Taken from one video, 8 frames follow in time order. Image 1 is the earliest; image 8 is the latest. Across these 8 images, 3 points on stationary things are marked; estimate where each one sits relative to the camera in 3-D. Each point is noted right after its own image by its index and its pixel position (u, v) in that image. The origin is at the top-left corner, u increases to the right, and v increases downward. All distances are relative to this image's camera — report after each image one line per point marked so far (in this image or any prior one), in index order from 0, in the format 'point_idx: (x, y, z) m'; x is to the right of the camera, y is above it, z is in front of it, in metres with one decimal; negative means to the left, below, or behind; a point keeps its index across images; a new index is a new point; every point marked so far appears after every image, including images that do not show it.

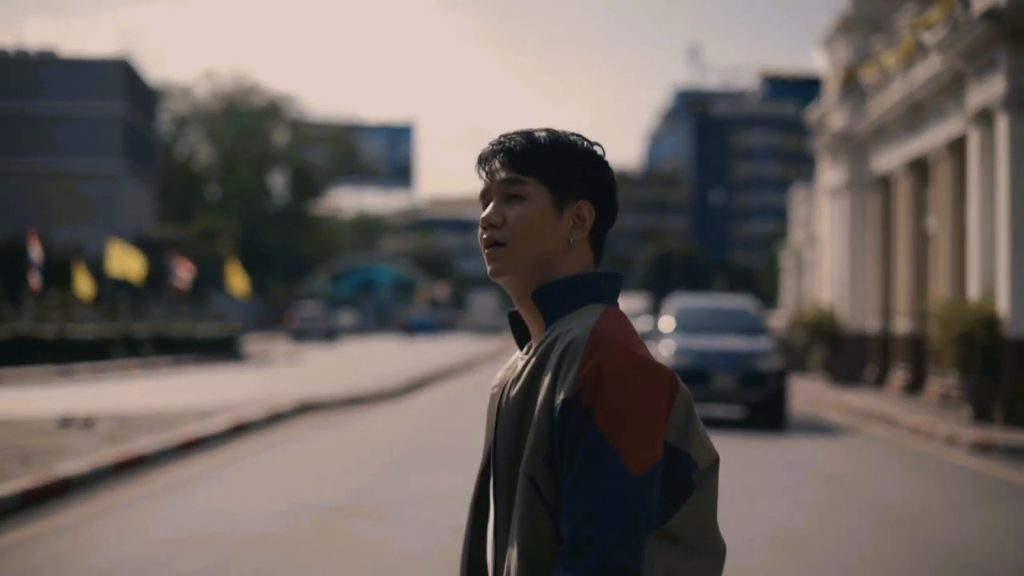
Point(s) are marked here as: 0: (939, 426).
0: (+5.8, -1.8, +15.5) m
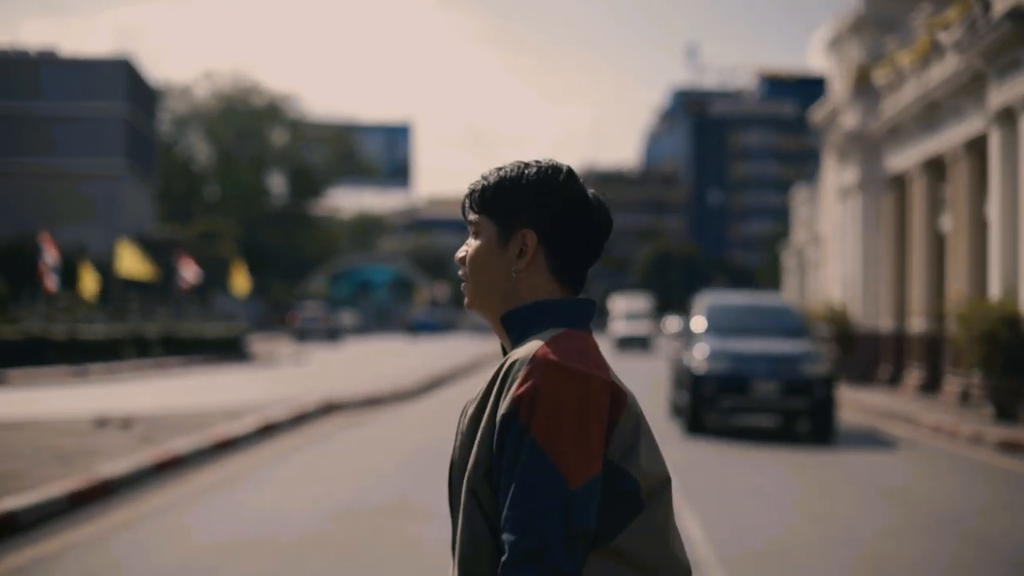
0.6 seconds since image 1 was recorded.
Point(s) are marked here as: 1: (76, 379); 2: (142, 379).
0: (+6.0, -1.8, +15.5) m
1: (-5.9, -1.3, +16.3) m
2: (-5.2, -1.3, +17.1) m
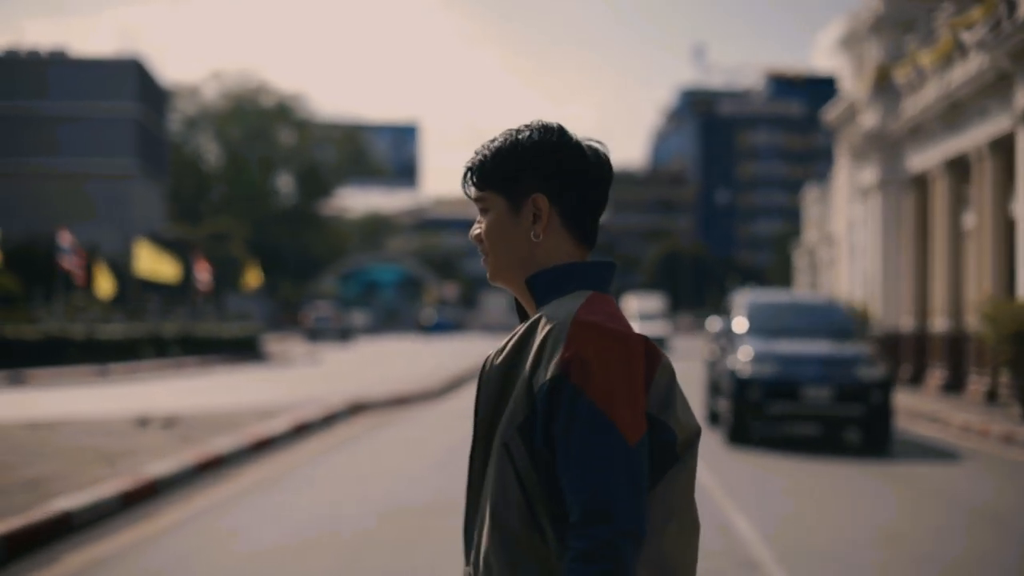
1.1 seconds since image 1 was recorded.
0: (+6.2, -1.8, +15.5) m
1: (-5.6, -1.3, +16.3) m
2: (-5.0, -1.3, +17.1) m
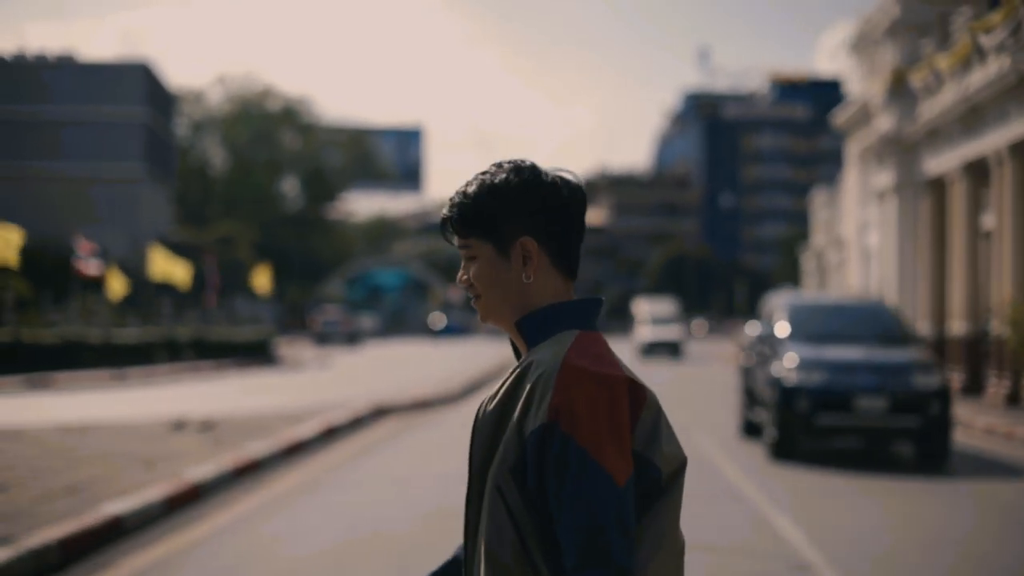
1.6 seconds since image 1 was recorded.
0: (+6.4, -1.8, +15.5) m
1: (-5.4, -1.3, +16.3) m
2: (-4.7, -1.4, +17.1) m
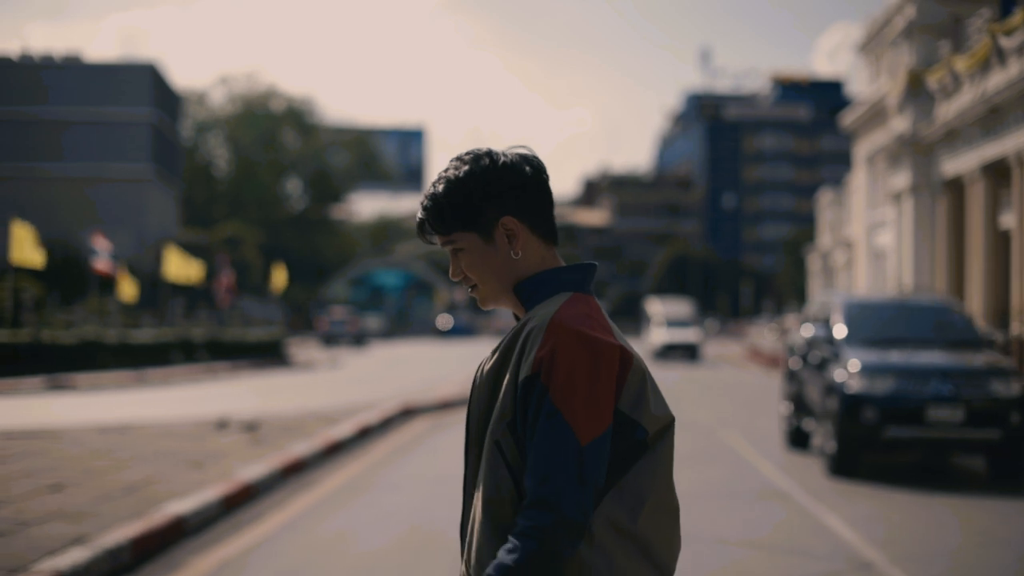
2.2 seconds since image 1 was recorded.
0: (+6.7, -1.8, +15.6) m
1: (-5.2, -1.3, +16.3) m
2: (-4.5, -1.4, +17.1) m
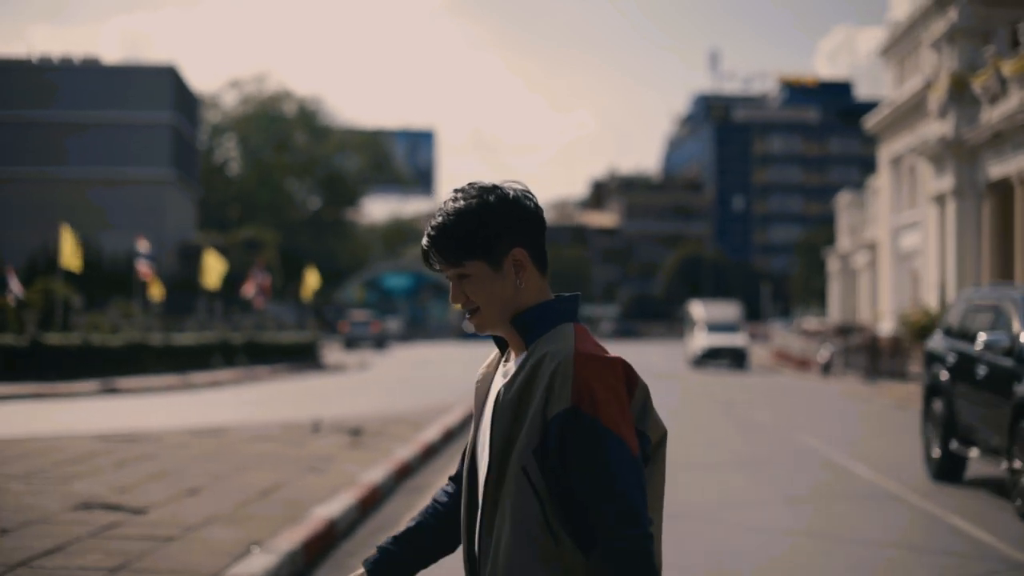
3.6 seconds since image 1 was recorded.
0: (+7.3, -1.9, +15.7) m
1: (-4.6, -1.4, +16.3) m
2: (-3.9, -1.4, +17.2) m
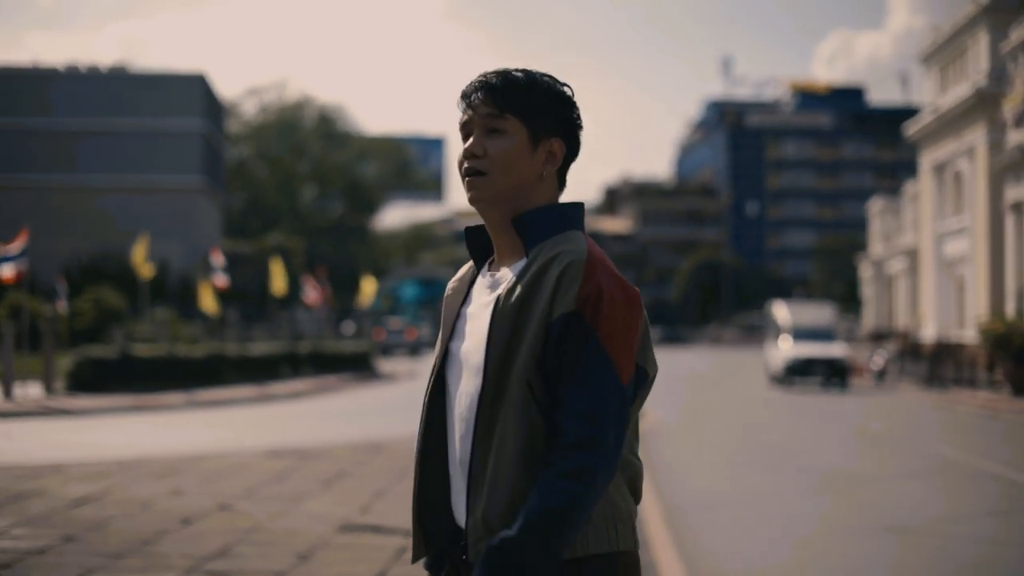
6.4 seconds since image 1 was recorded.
0: (+8.4, -2.0, +15.8) m
1: (-3.5, -1.5, +16.2) m
2: (-2.8, -1.6, +17.1) m
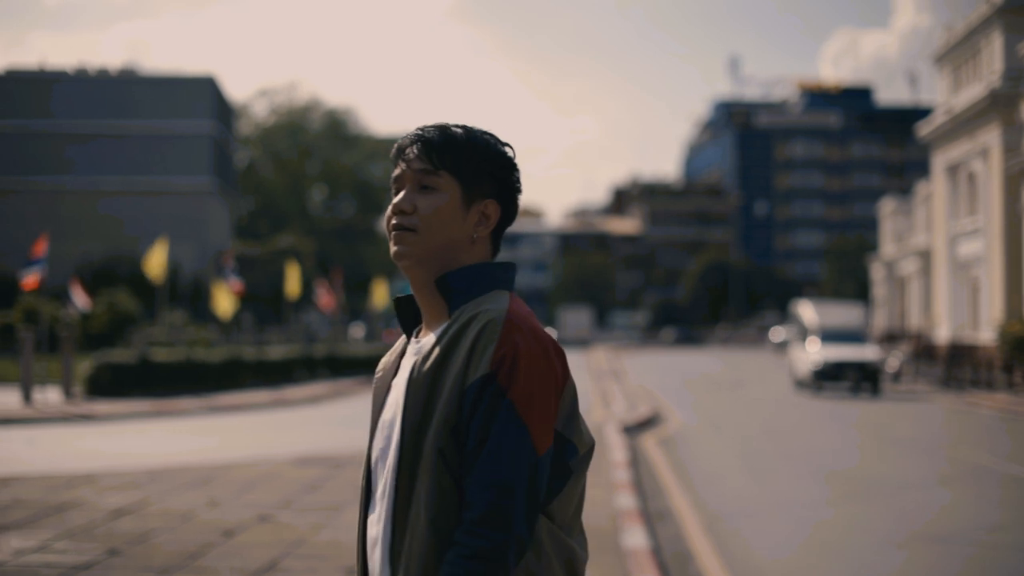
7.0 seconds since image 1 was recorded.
0: (+8.6, -2.0, +15.7) m
1: (-3.3, -1.6, +16.2) m
2: (-2.6, -1.6, +17.0) m
